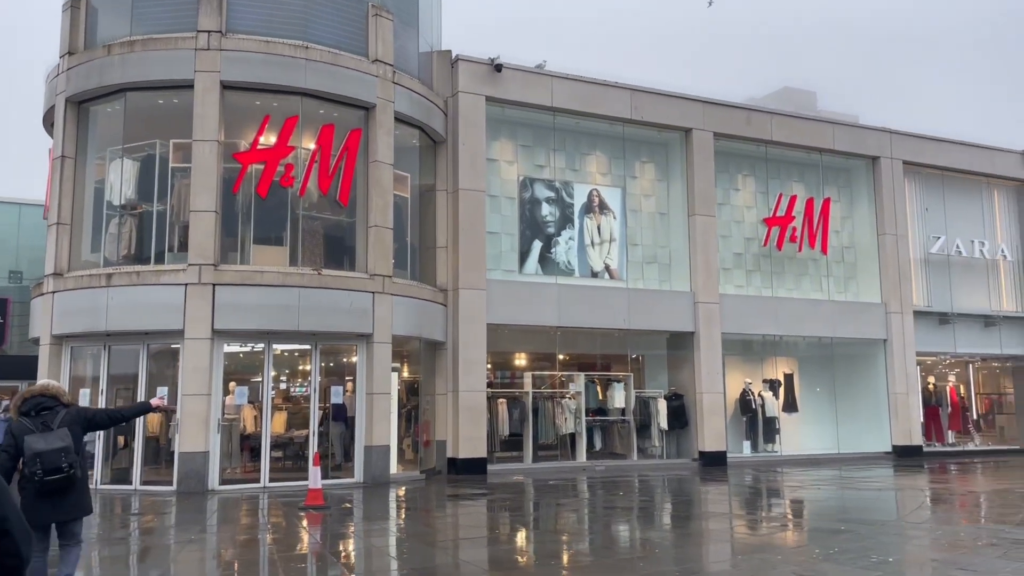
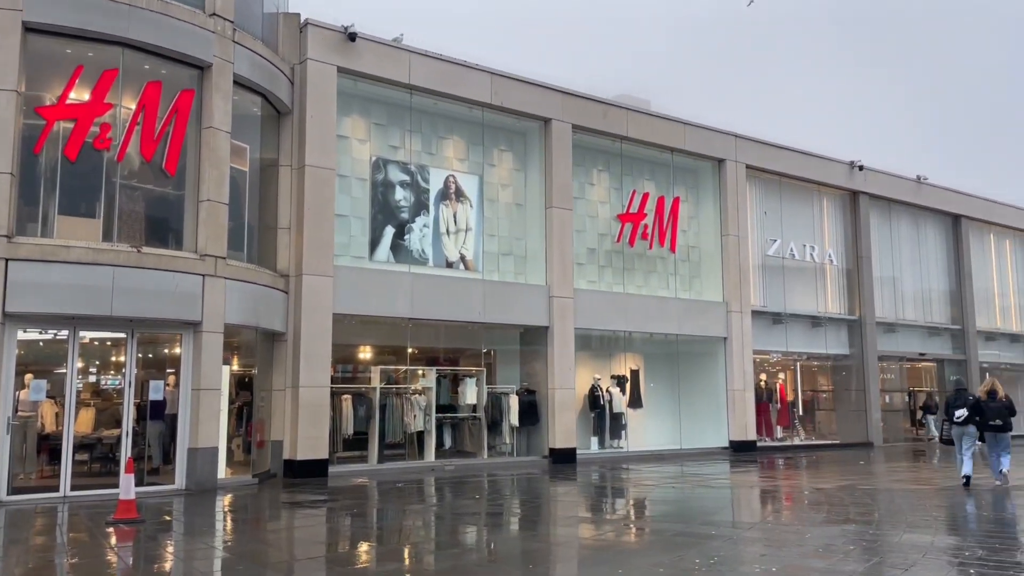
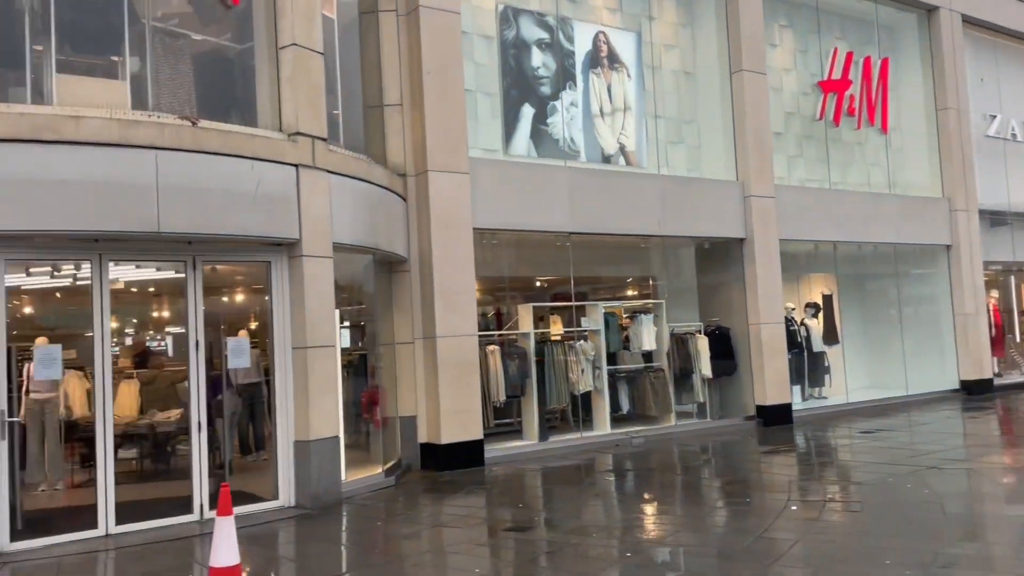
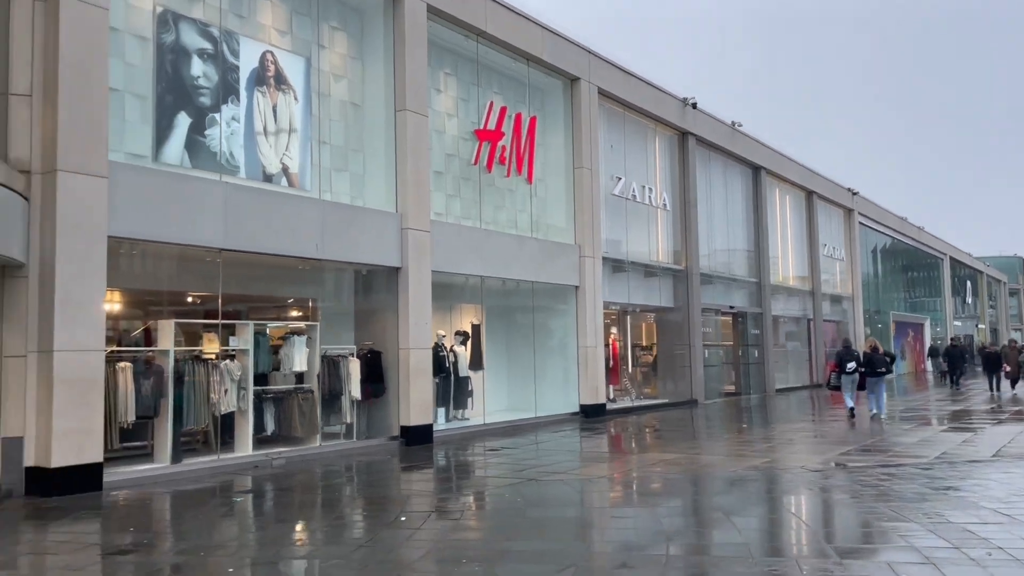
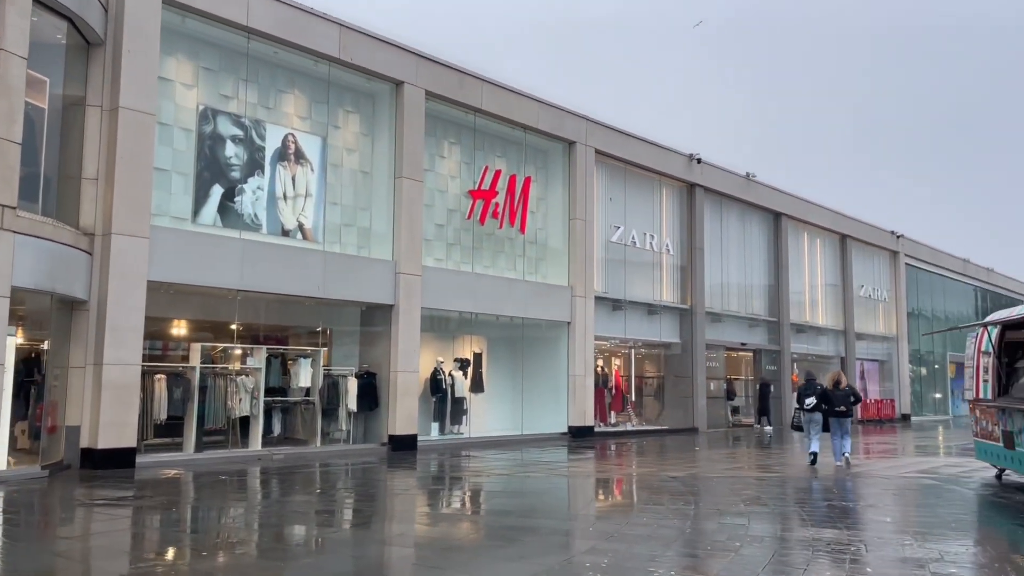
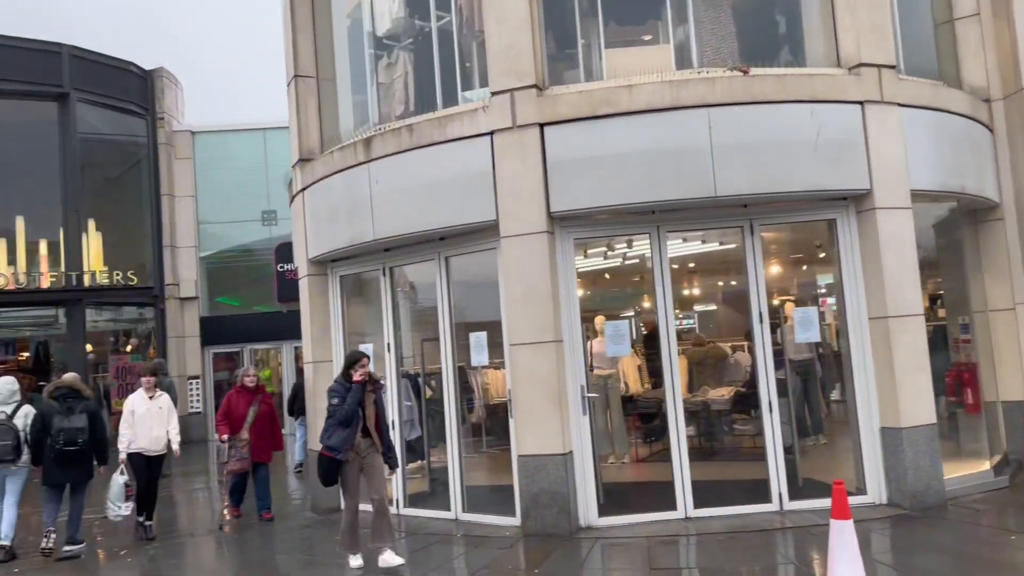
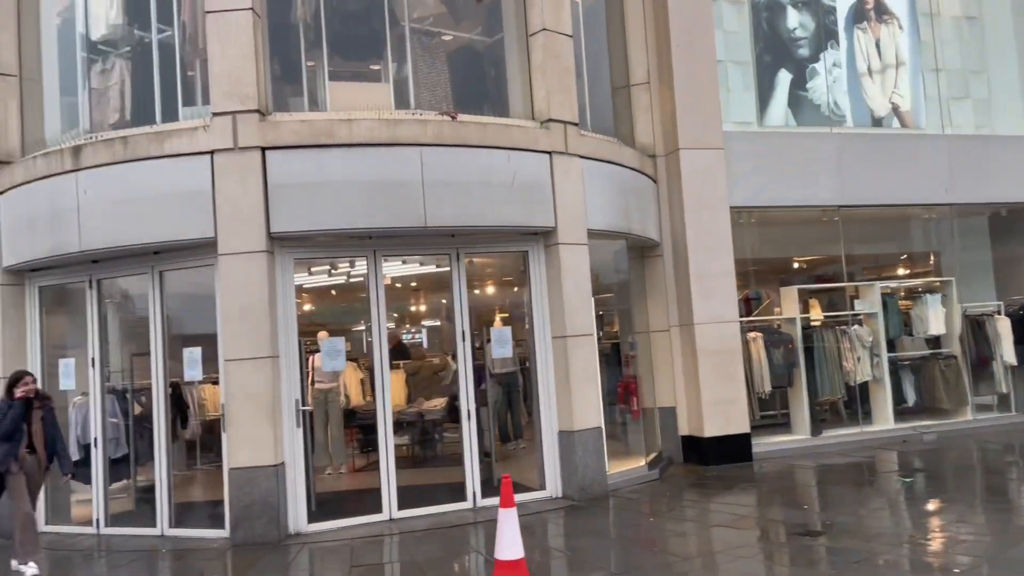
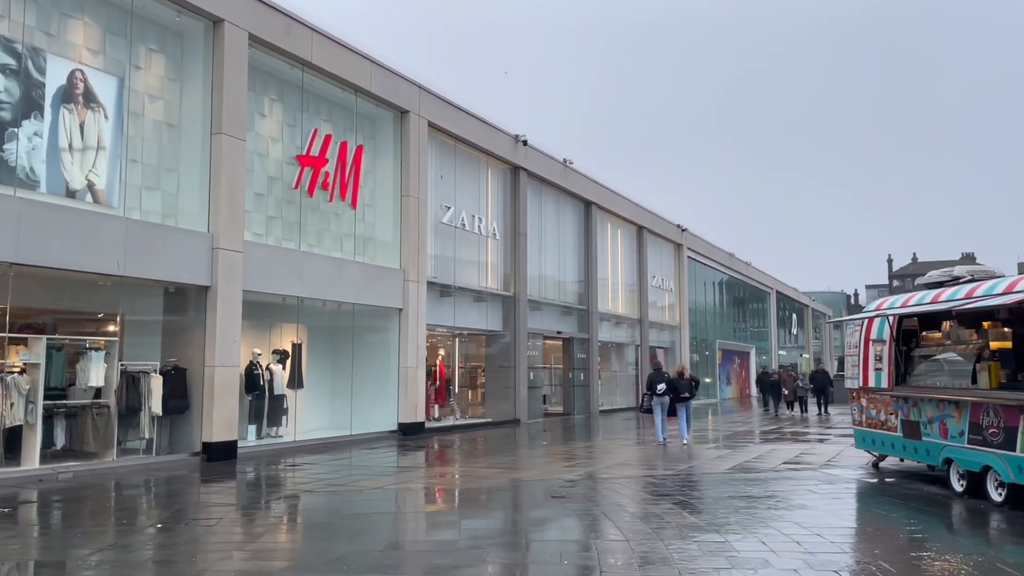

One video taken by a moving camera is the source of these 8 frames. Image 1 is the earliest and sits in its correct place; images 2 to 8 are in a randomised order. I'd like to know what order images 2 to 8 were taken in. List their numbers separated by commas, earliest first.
2, 5, 8, 4, 3, 7, 6
